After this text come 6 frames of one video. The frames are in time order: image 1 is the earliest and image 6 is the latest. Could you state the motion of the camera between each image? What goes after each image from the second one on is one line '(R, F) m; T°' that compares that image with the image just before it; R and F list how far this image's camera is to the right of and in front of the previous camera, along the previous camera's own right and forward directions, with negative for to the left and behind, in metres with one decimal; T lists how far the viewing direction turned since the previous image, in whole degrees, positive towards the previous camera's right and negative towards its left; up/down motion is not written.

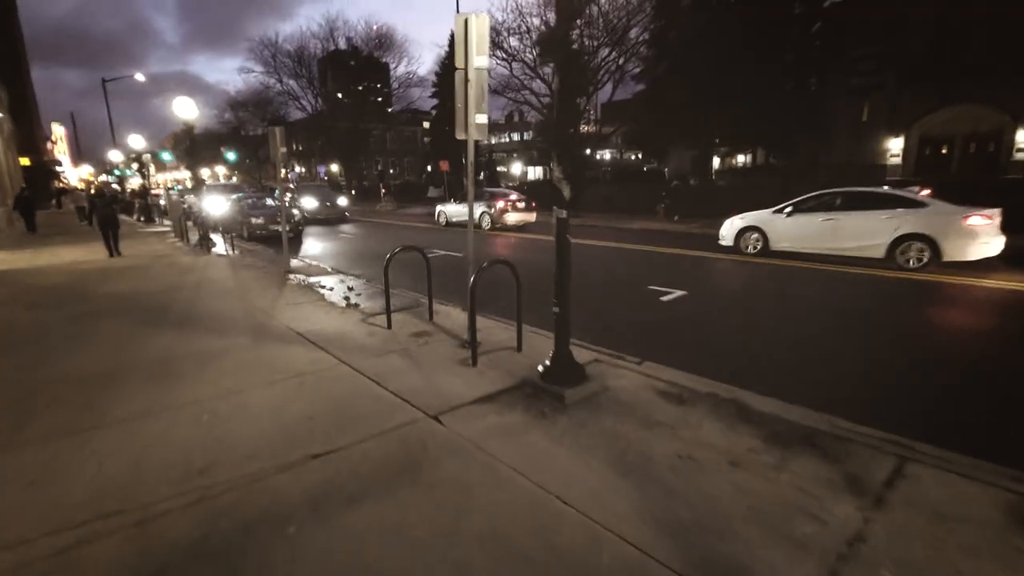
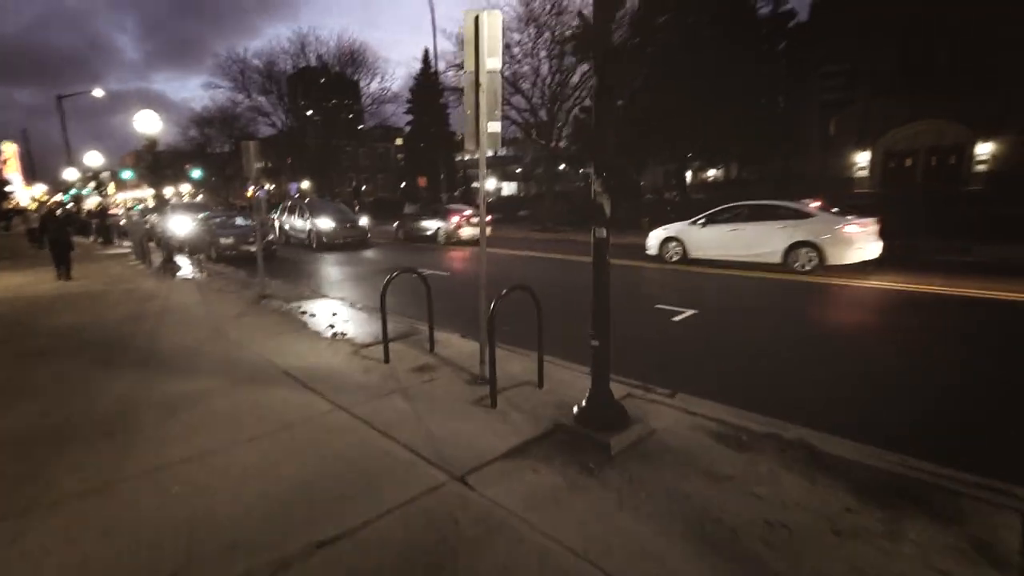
(-0.2, +0.4) m; +3°
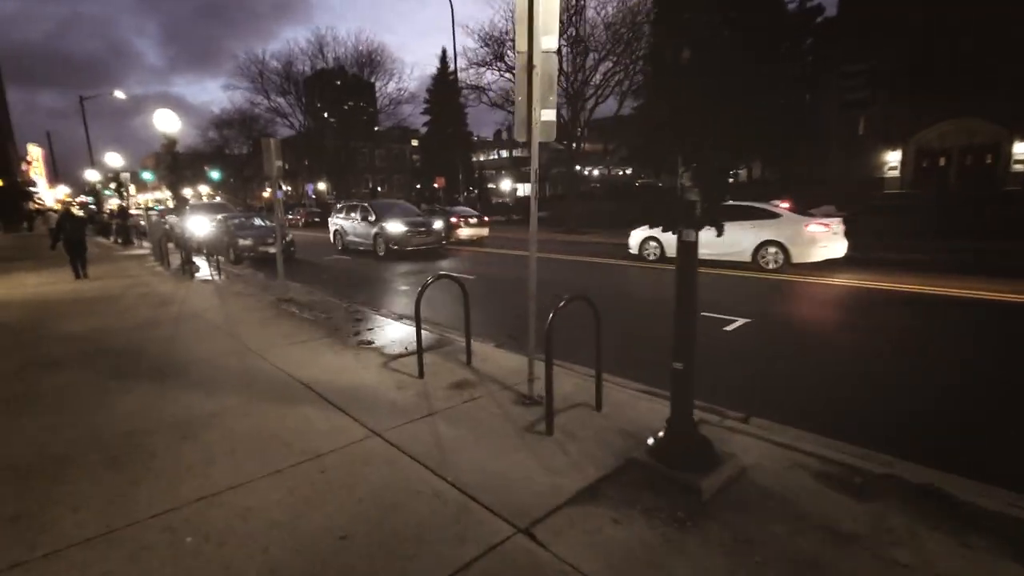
(-0.2, +0.3) m; -1°
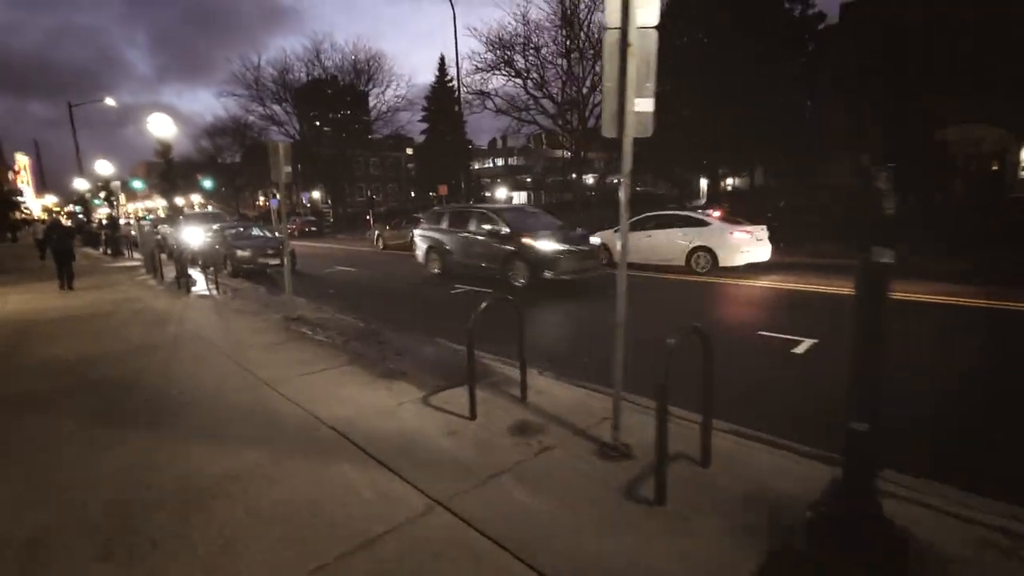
(-0.3, +0.5) m; +1°
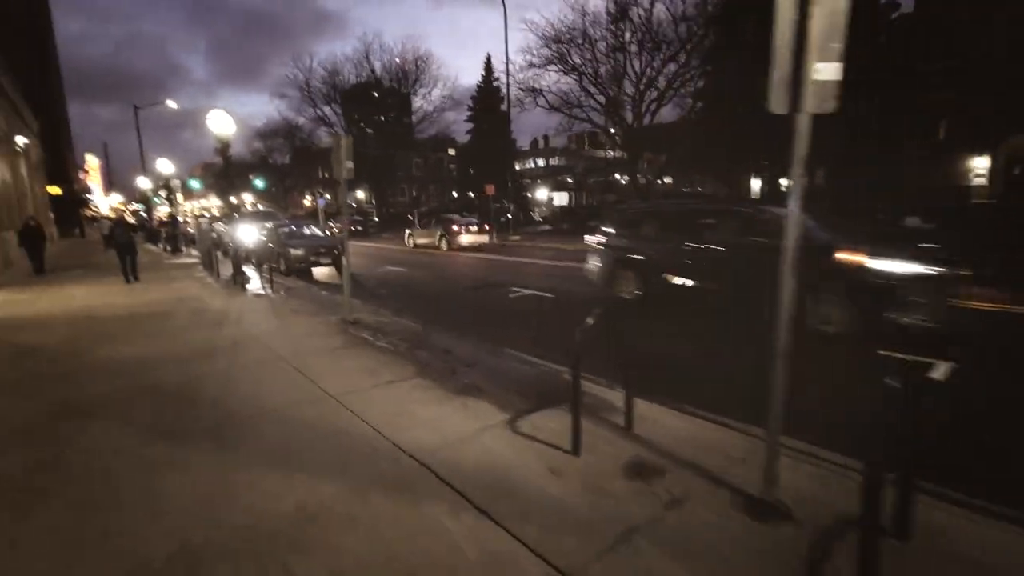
(-0.3, +0.4) m; -4°
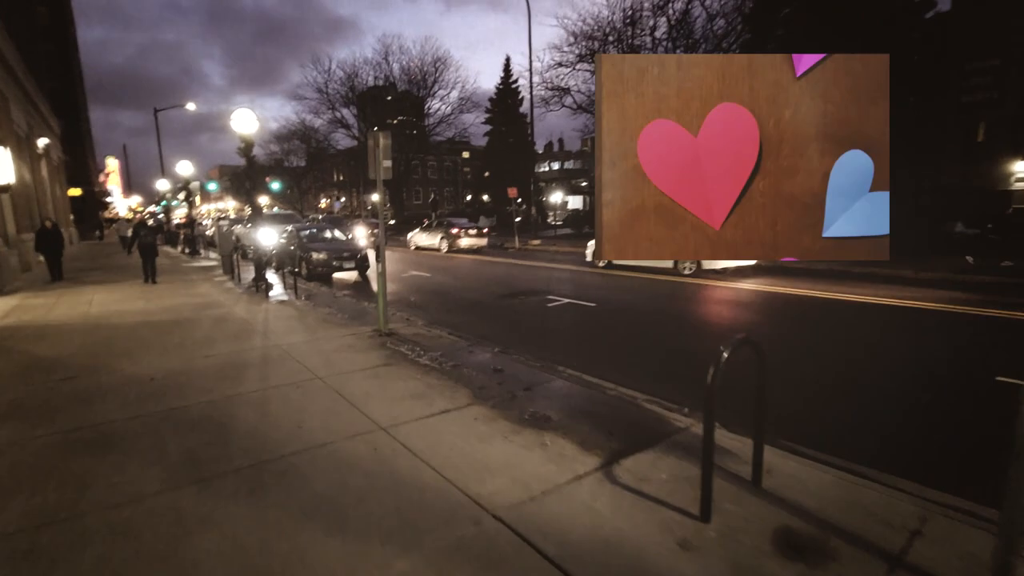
(-0.3, +0.4) m; -1°
